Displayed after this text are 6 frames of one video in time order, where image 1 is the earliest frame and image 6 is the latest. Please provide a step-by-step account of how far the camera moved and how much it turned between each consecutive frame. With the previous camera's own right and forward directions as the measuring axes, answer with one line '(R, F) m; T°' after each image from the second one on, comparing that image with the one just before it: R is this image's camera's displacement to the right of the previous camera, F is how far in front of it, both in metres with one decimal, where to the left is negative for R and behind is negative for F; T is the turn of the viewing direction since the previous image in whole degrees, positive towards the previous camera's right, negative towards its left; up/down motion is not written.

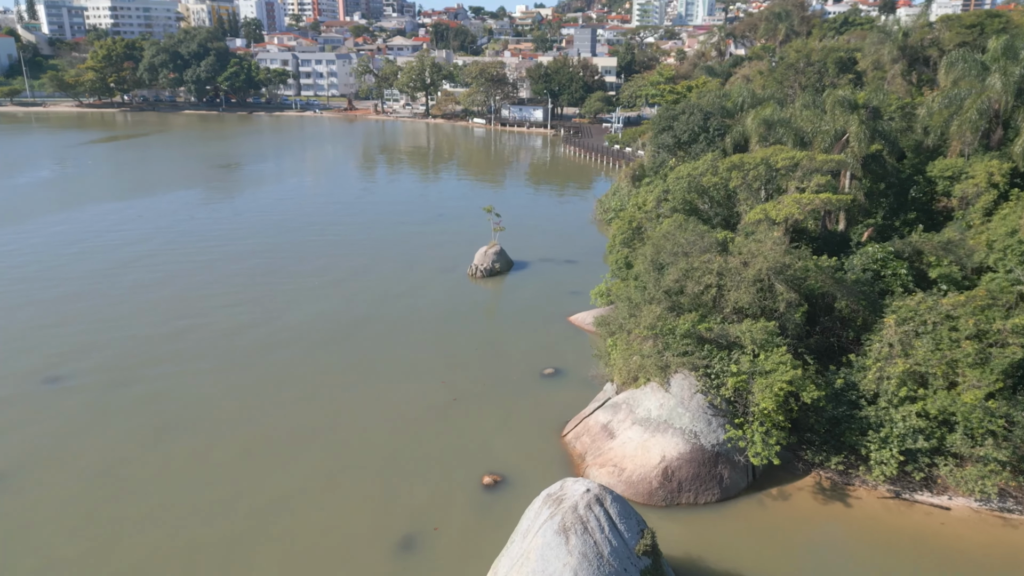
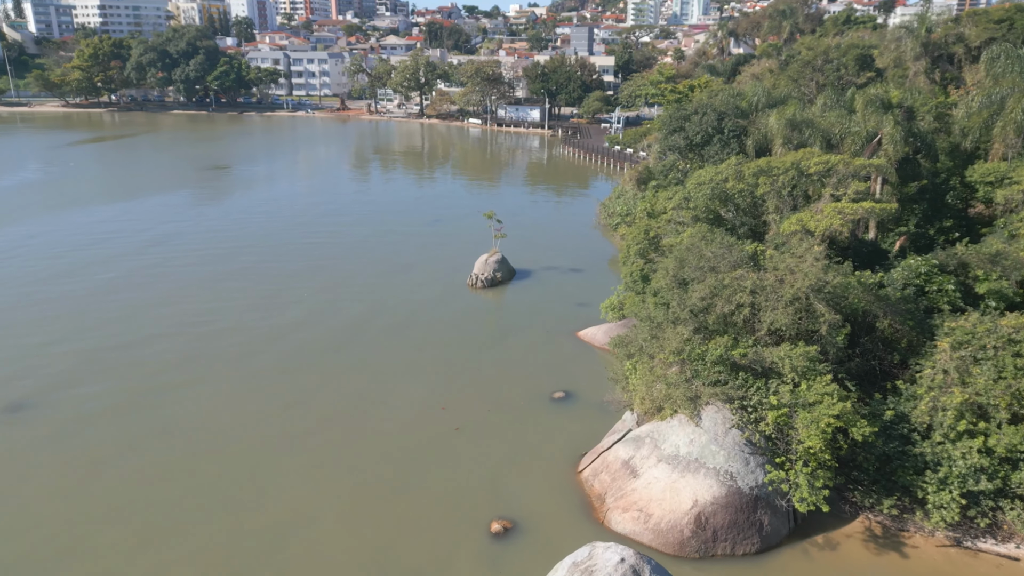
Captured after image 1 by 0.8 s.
(-0.4, +1.9) m; 0°
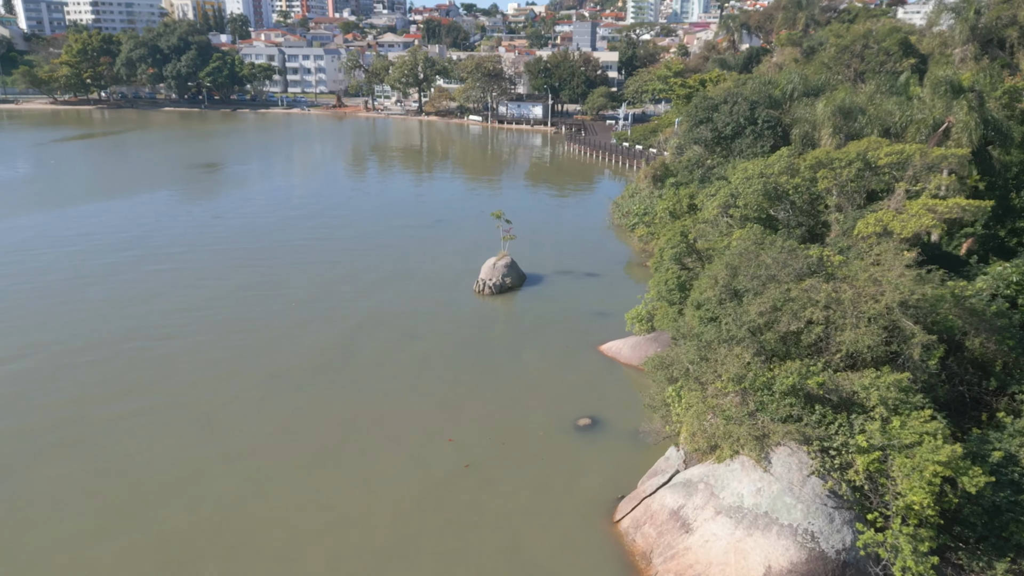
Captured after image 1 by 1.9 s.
(-0.5, +2.8) m; 0°
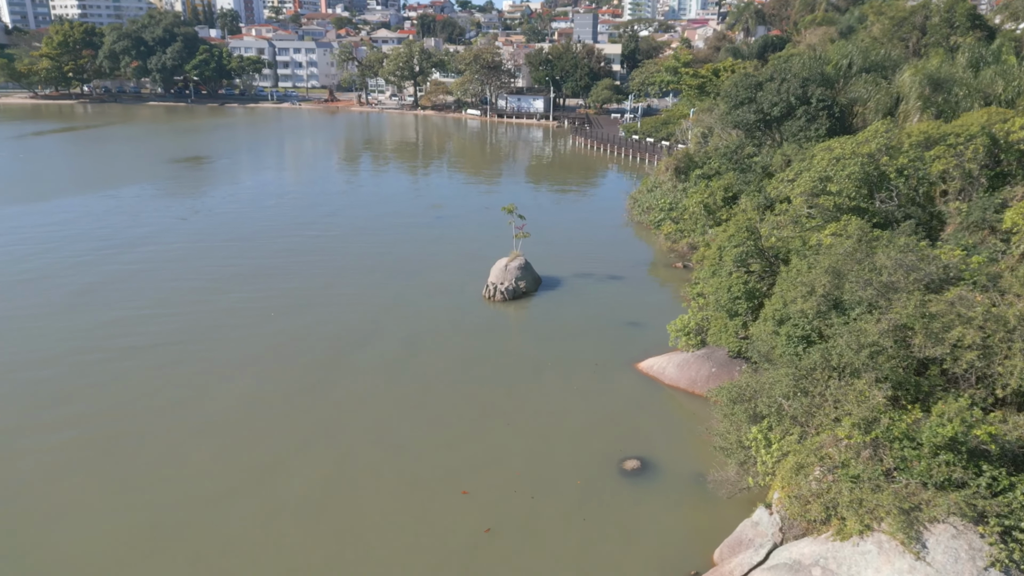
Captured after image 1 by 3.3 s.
(-0.7, +3.6) m; 0°
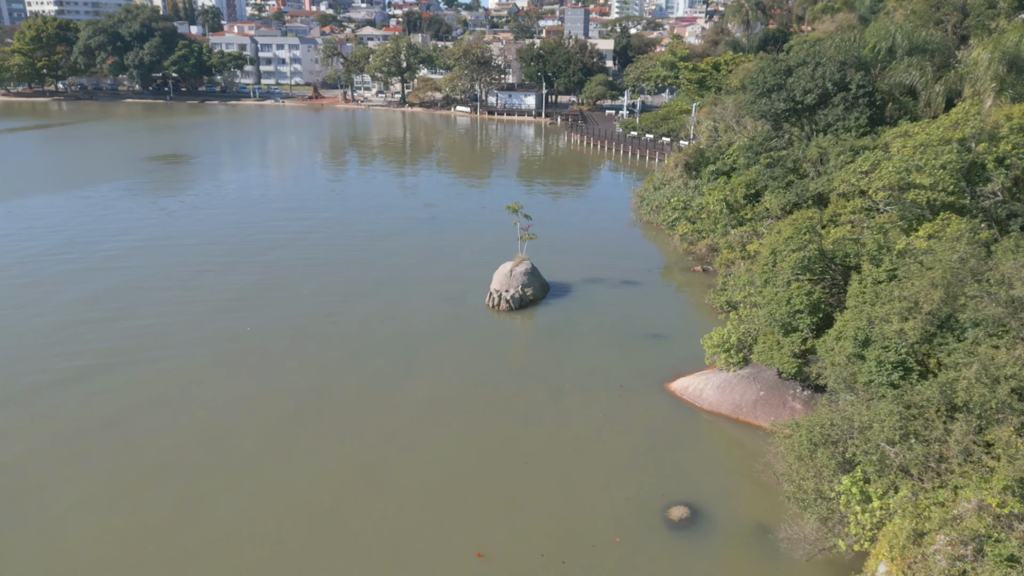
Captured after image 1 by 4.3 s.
(-0.6, +2.4) m; +1°
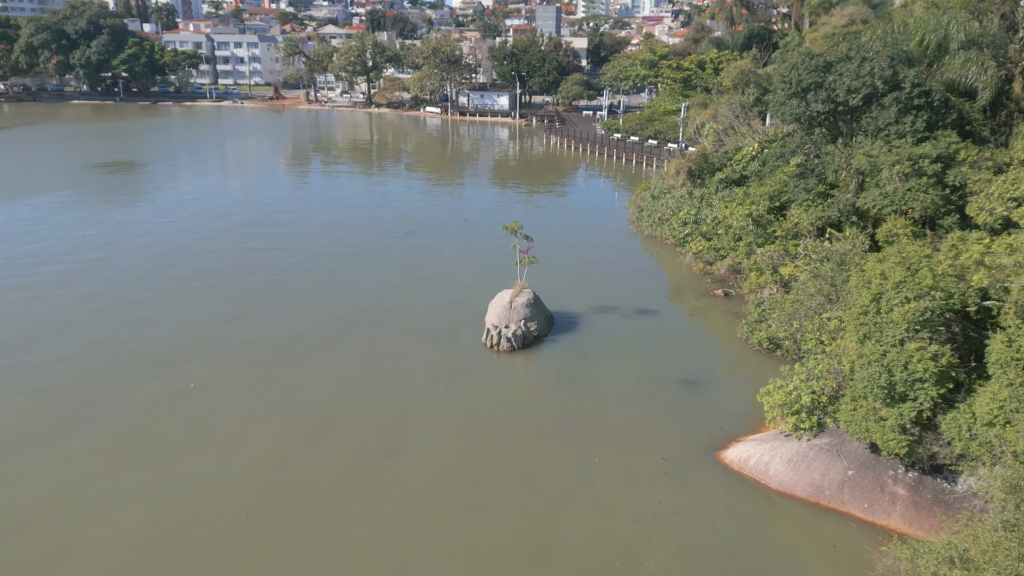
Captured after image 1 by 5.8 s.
(-0.8, +3.3) m; +3°
